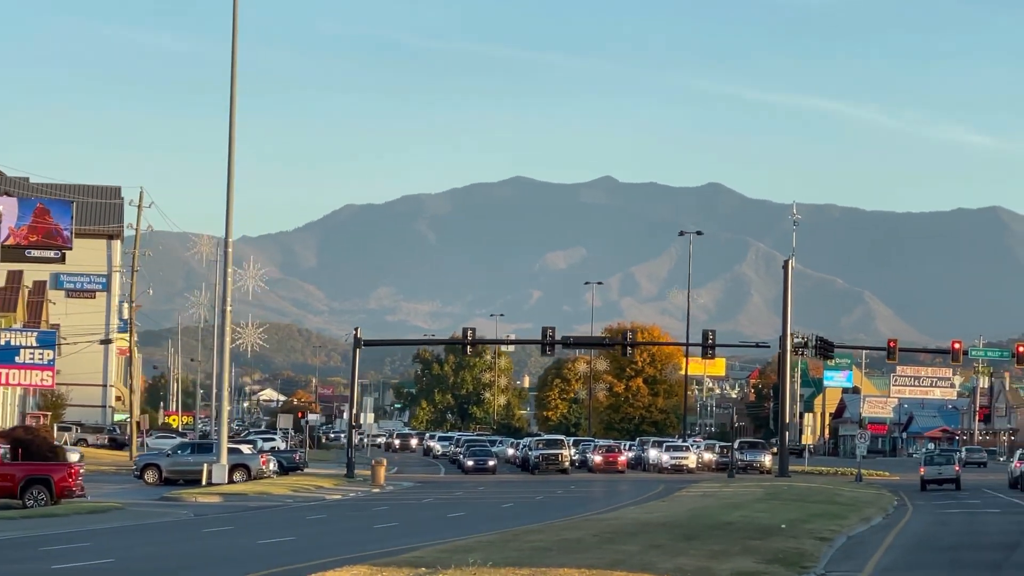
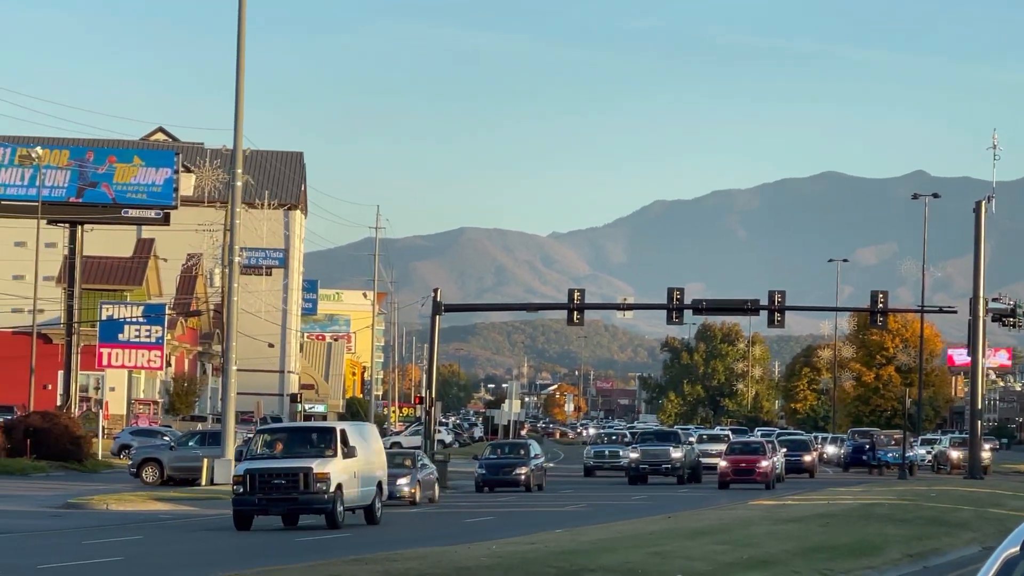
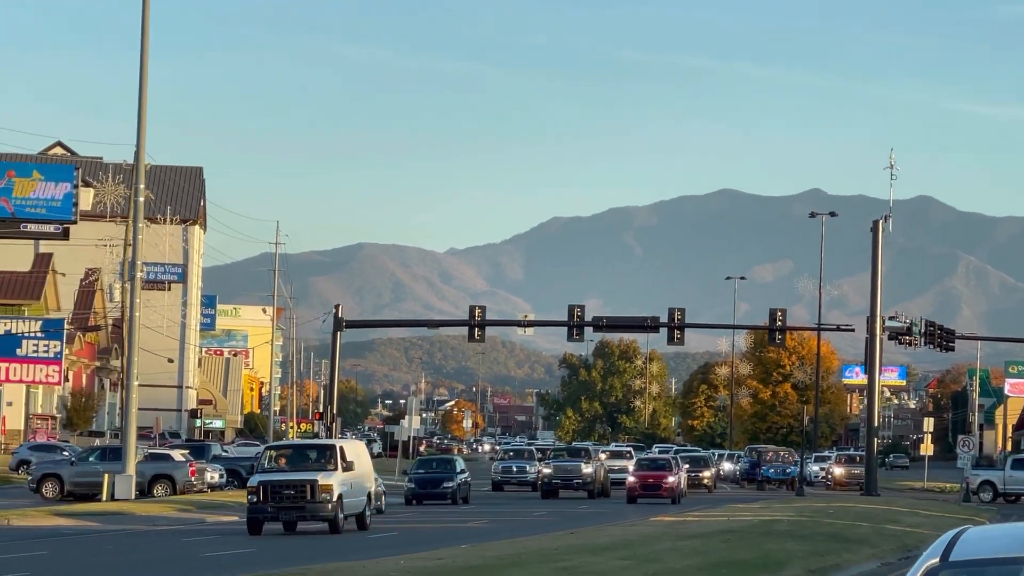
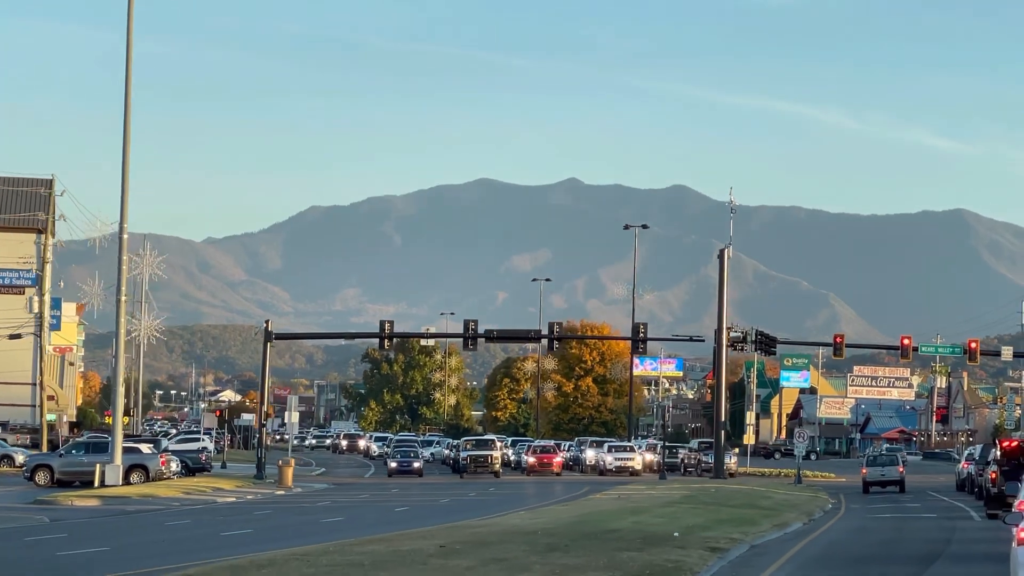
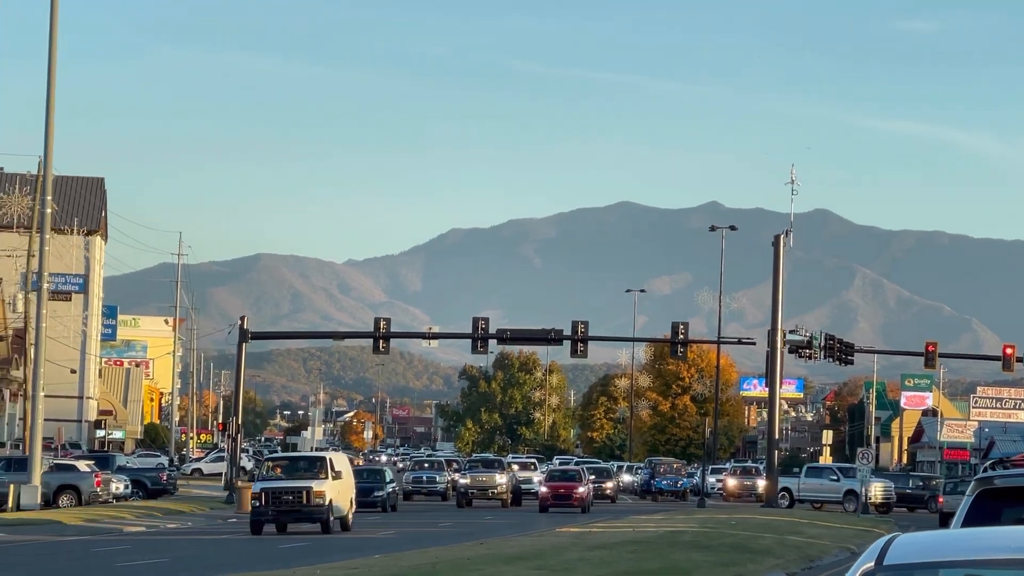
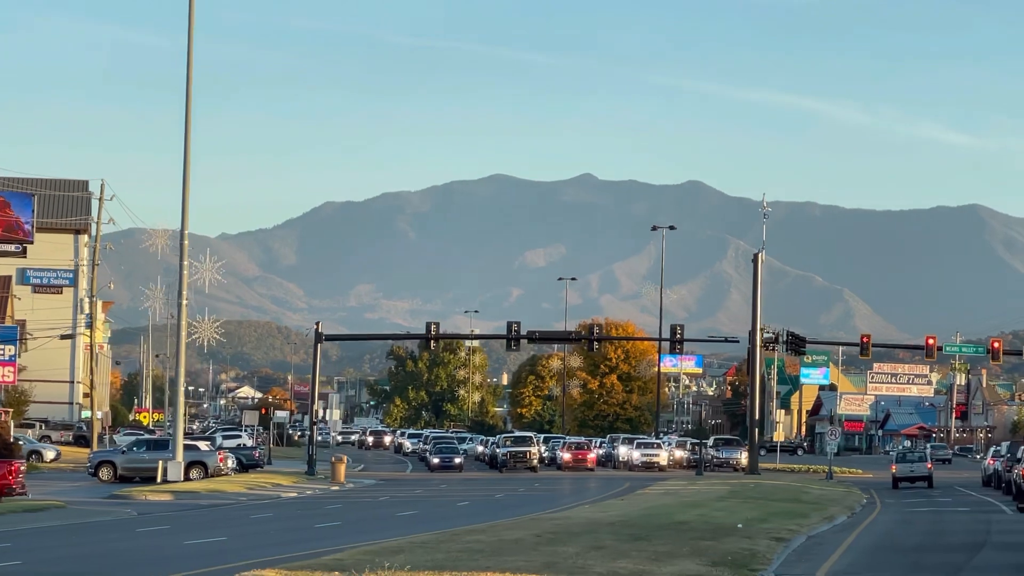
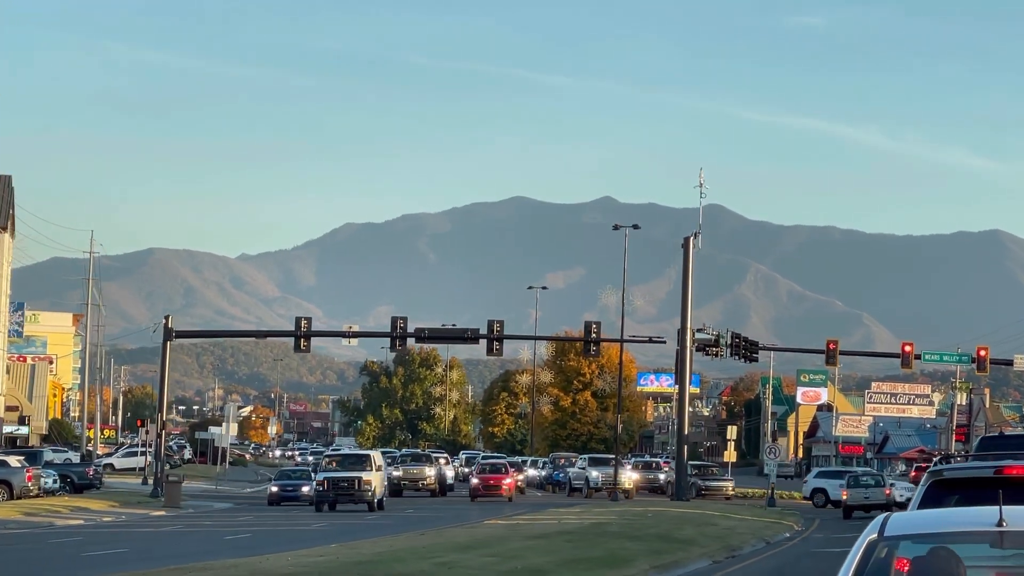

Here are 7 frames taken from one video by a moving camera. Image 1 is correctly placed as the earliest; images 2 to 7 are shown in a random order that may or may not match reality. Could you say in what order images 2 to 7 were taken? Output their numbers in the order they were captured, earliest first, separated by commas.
6, 4, 7, 5, 3, 2
